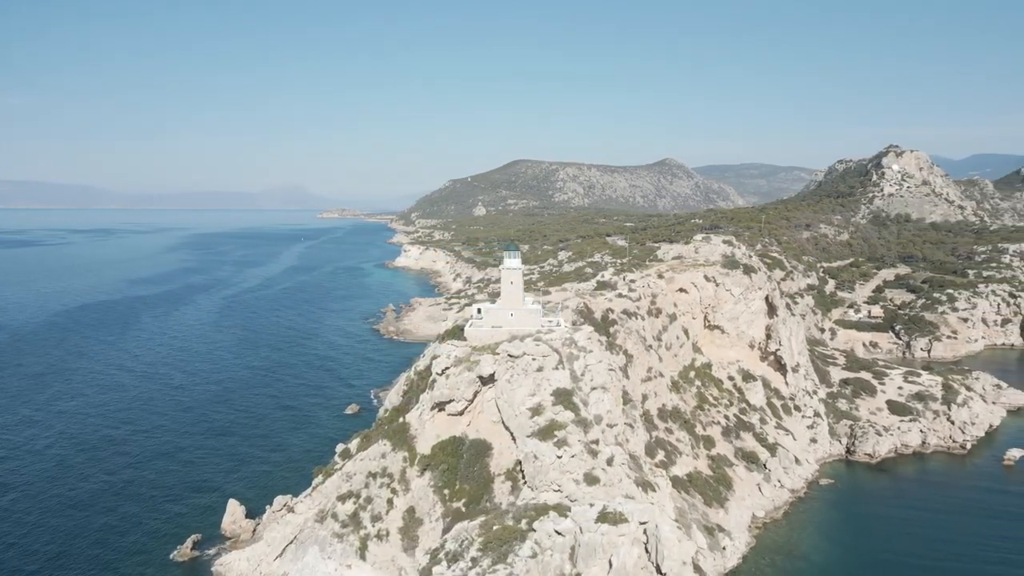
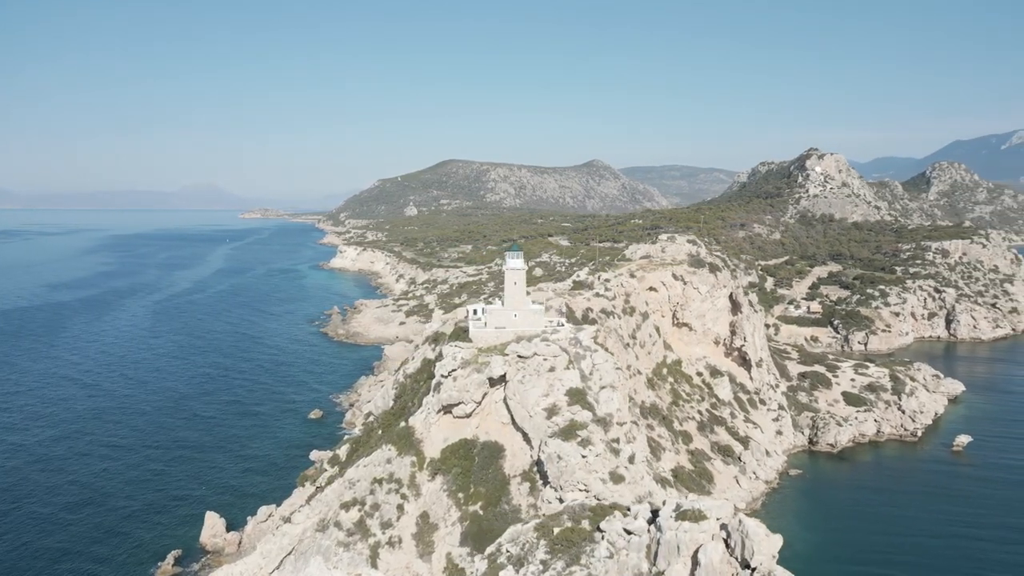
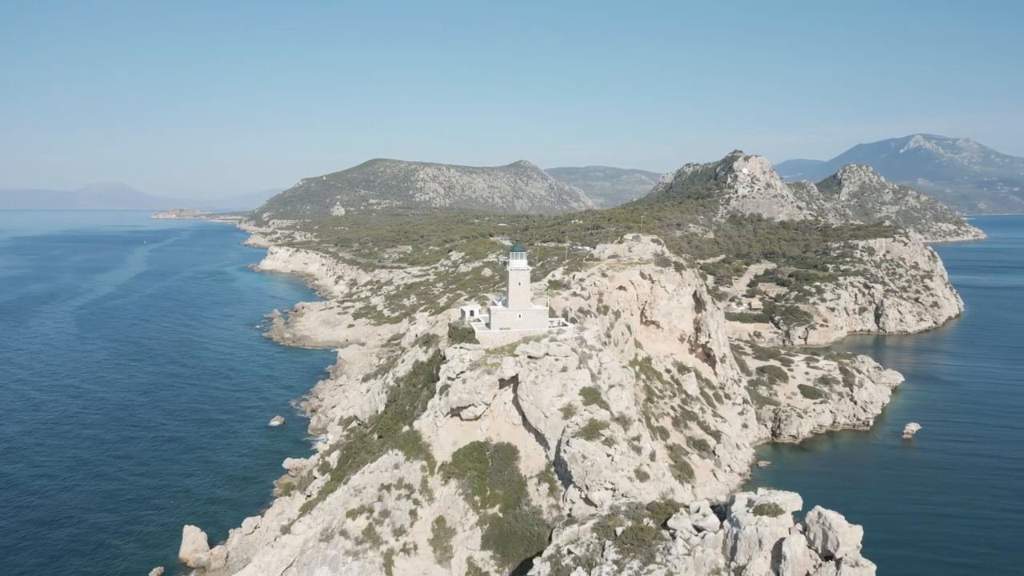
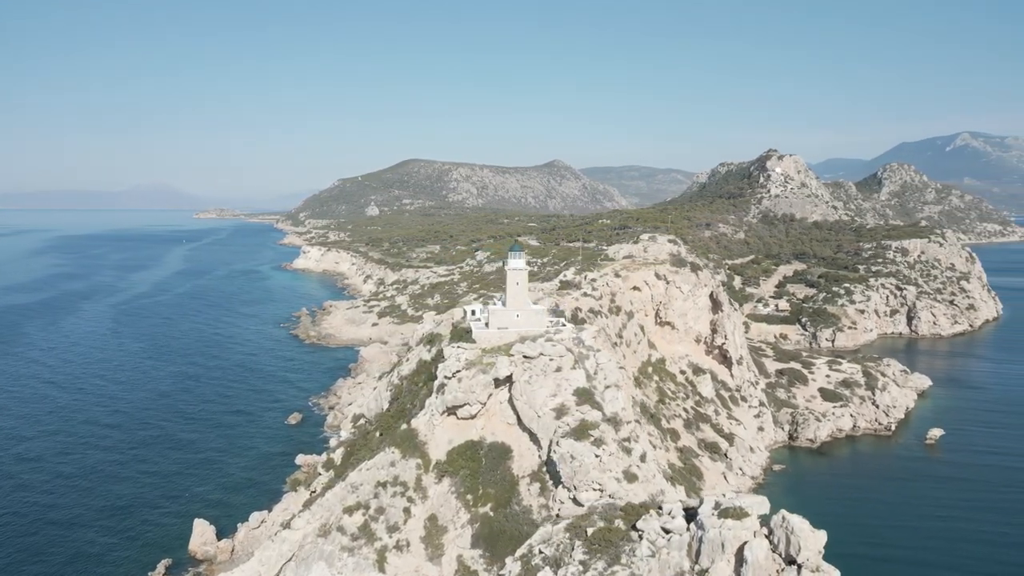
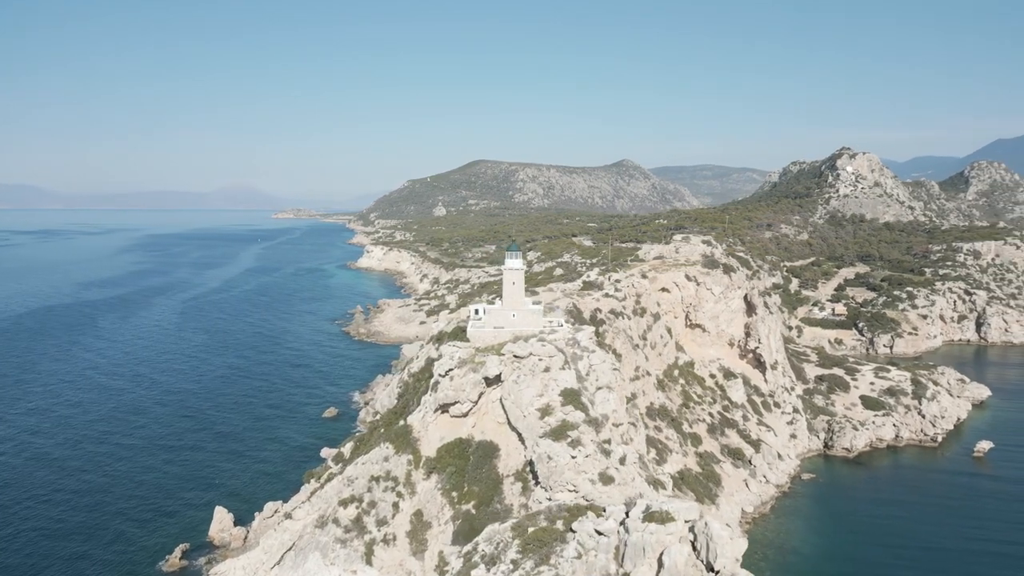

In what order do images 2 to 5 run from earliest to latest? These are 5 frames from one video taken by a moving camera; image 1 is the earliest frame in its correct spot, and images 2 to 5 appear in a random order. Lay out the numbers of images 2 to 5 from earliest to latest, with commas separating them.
5, 2, 4, 3
